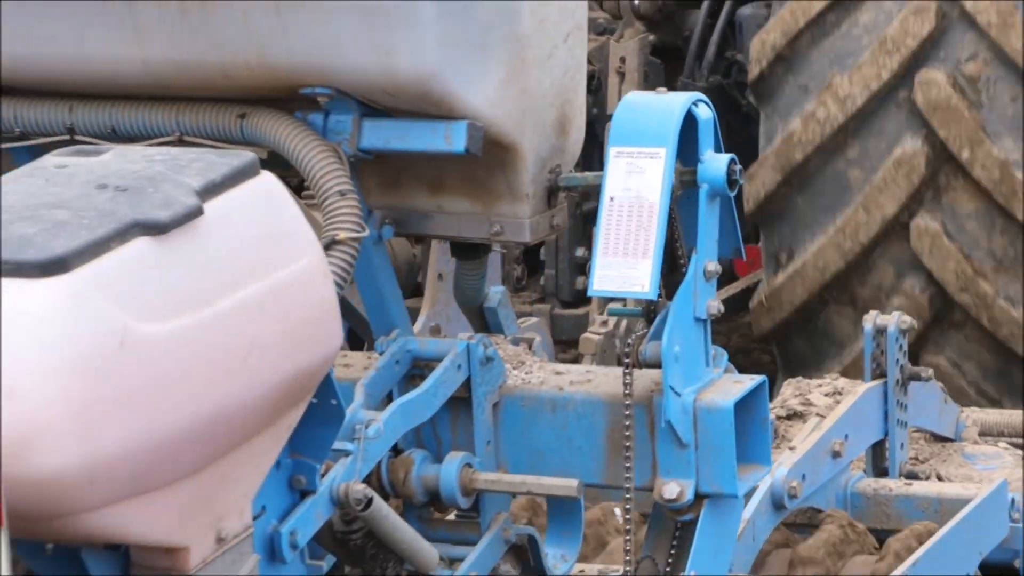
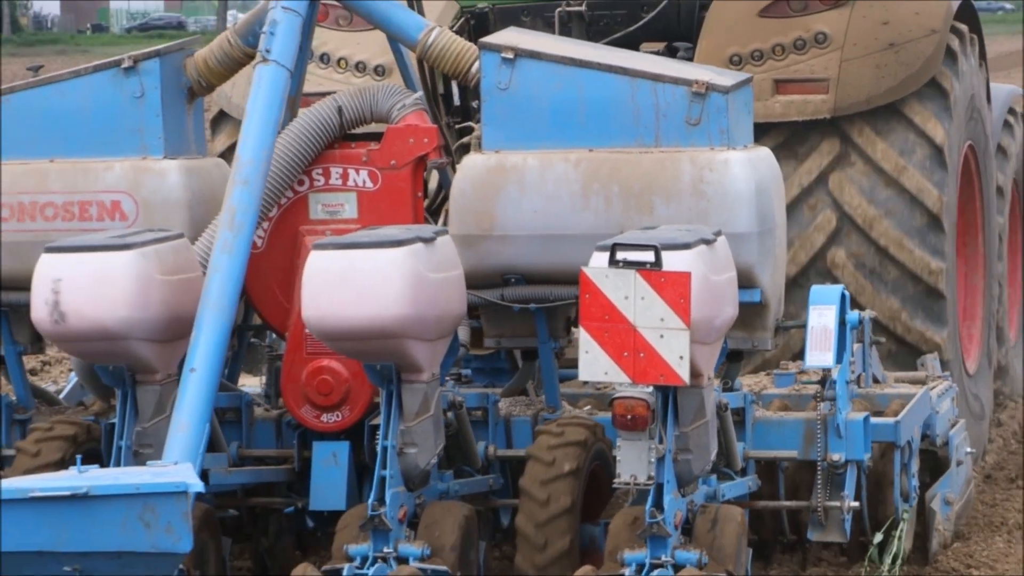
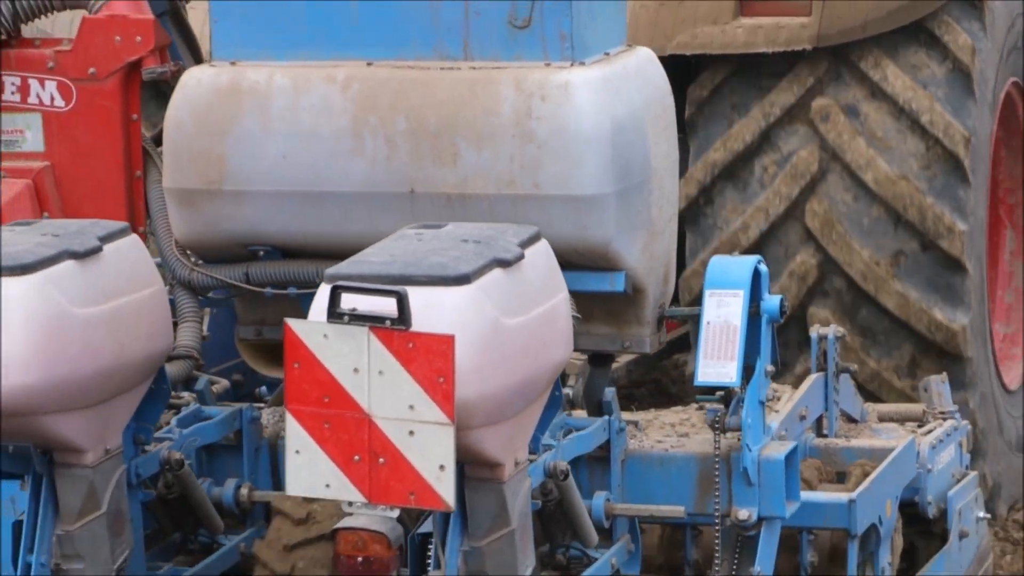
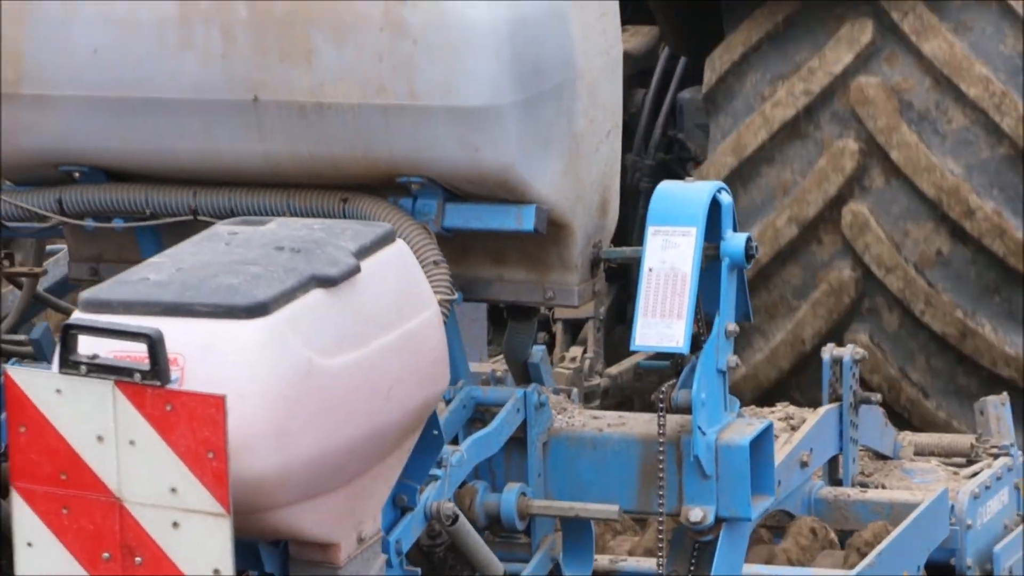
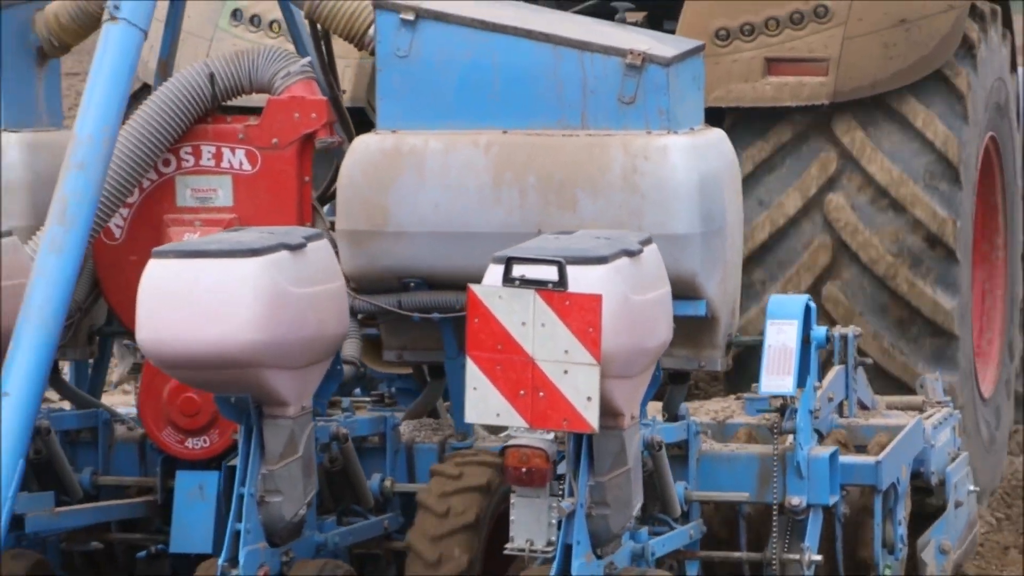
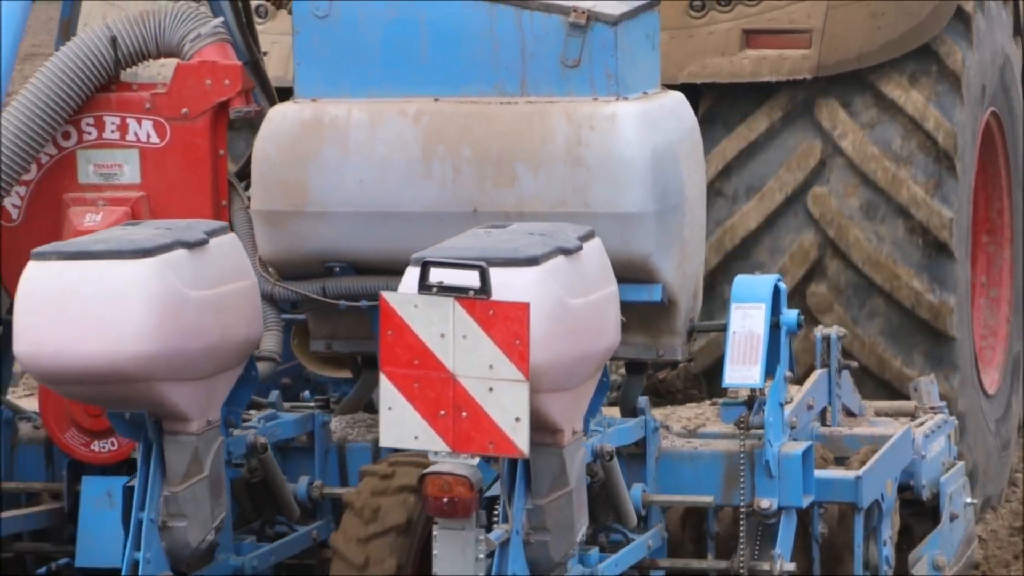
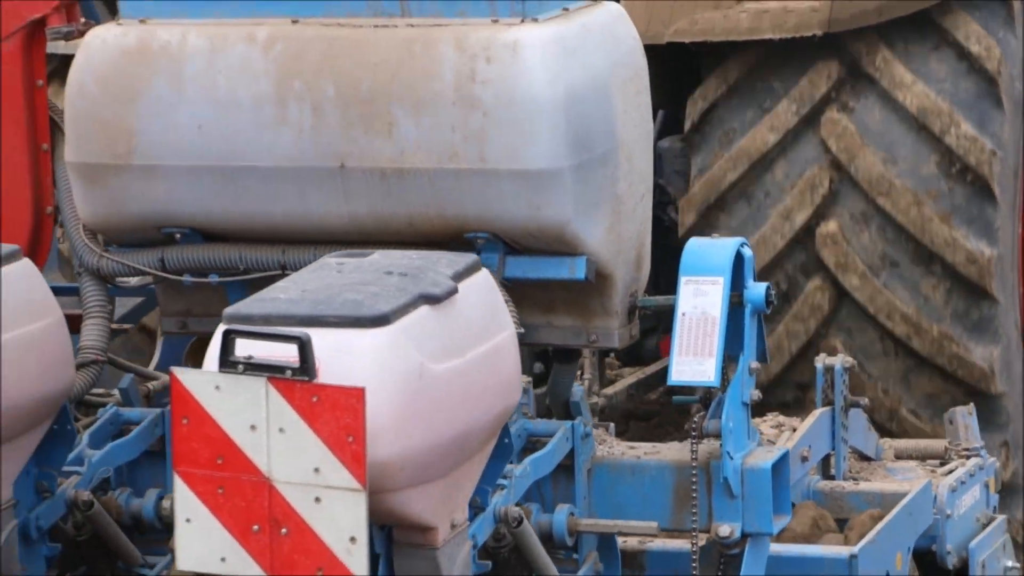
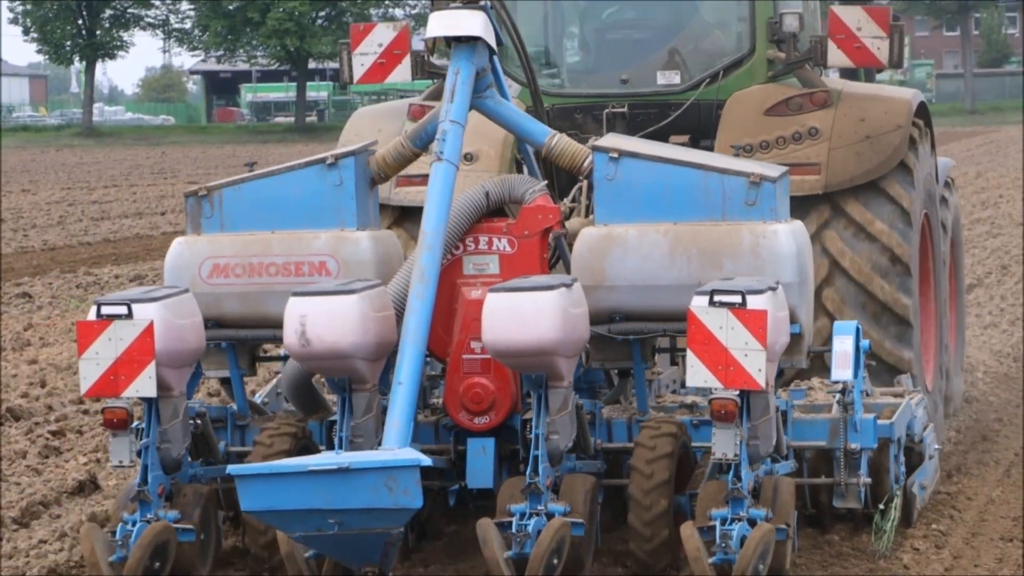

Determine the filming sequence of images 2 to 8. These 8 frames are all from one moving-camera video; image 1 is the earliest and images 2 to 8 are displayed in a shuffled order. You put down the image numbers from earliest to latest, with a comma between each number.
4, 7, 3, 6, 5, 2, 8
